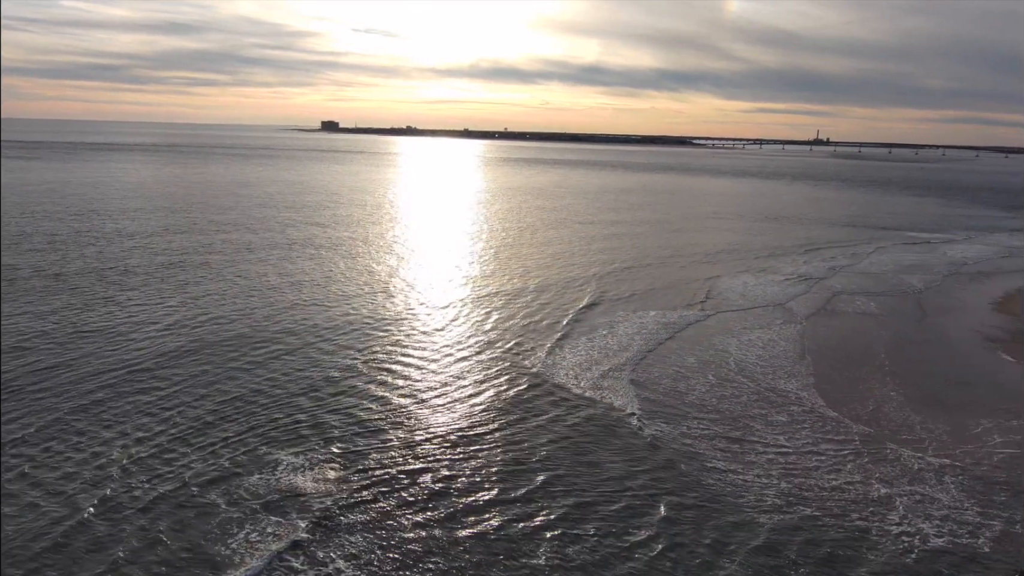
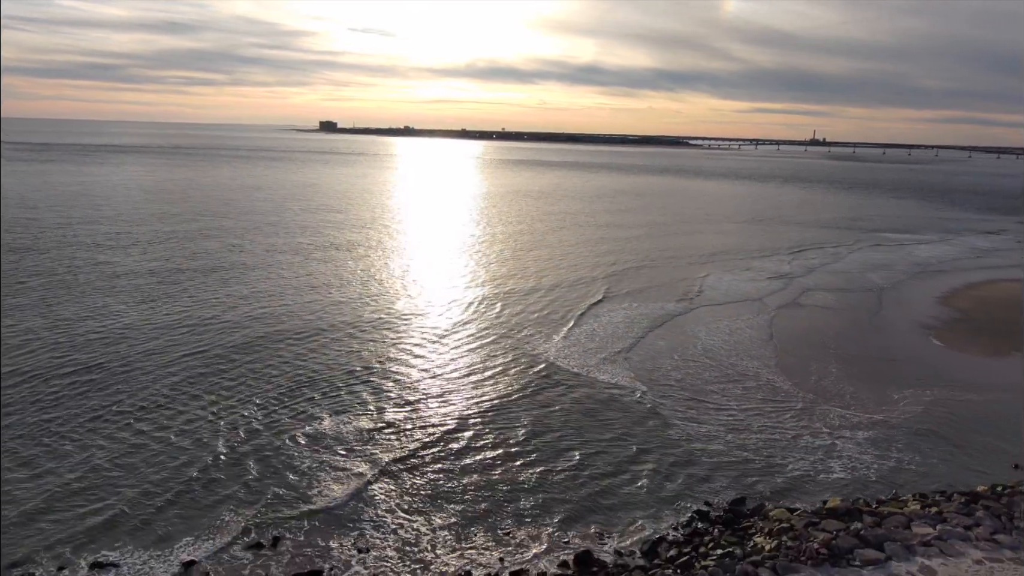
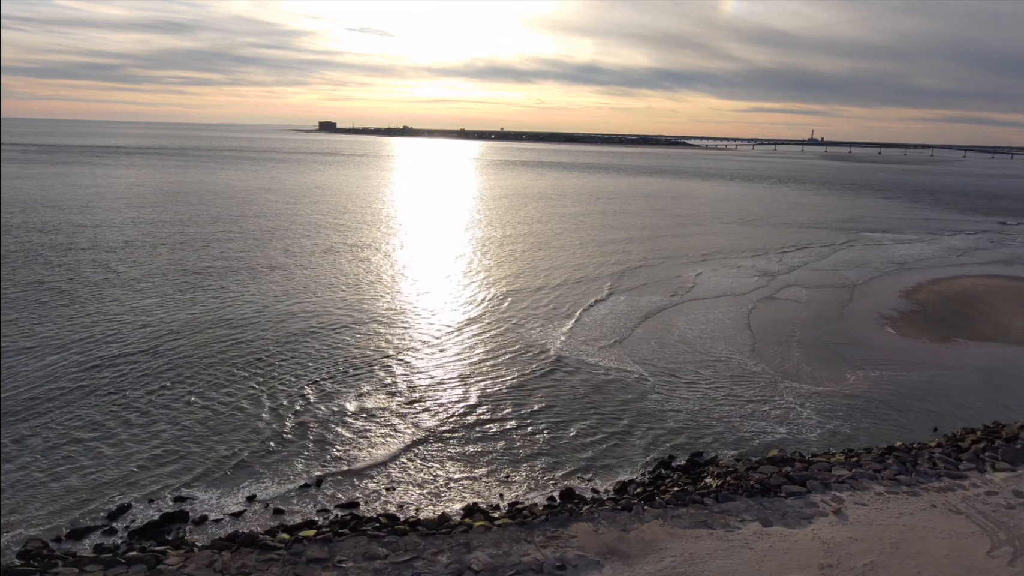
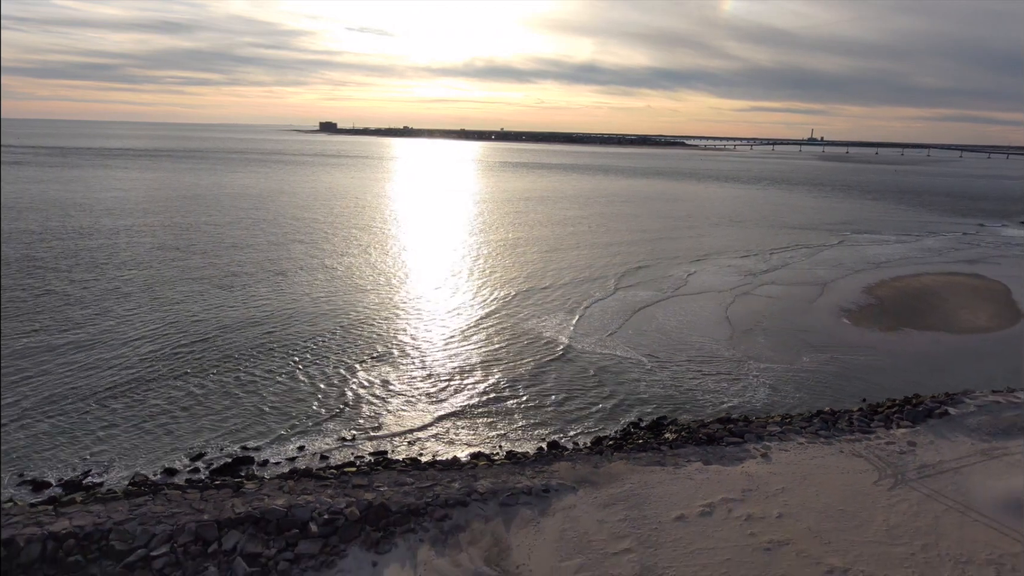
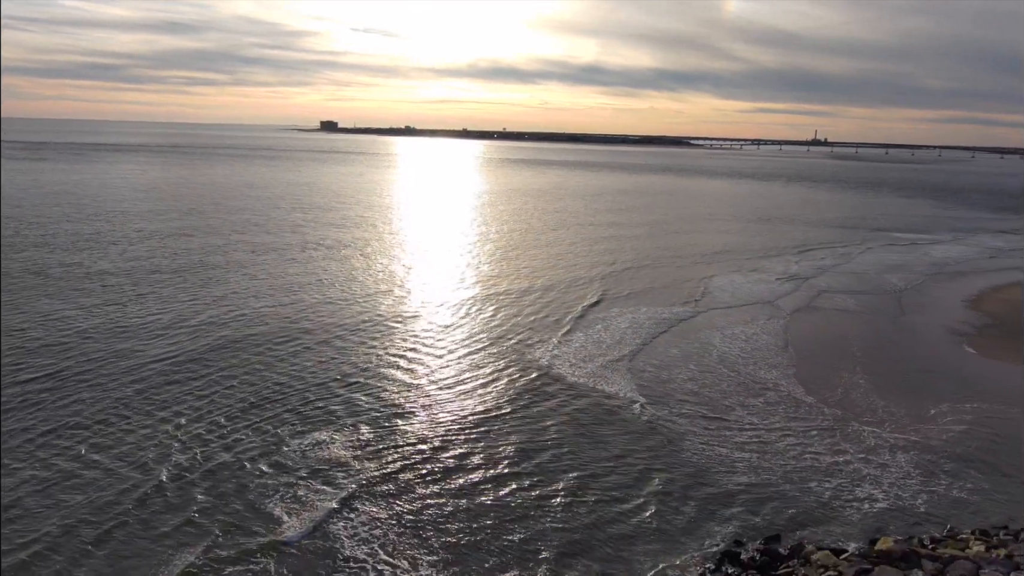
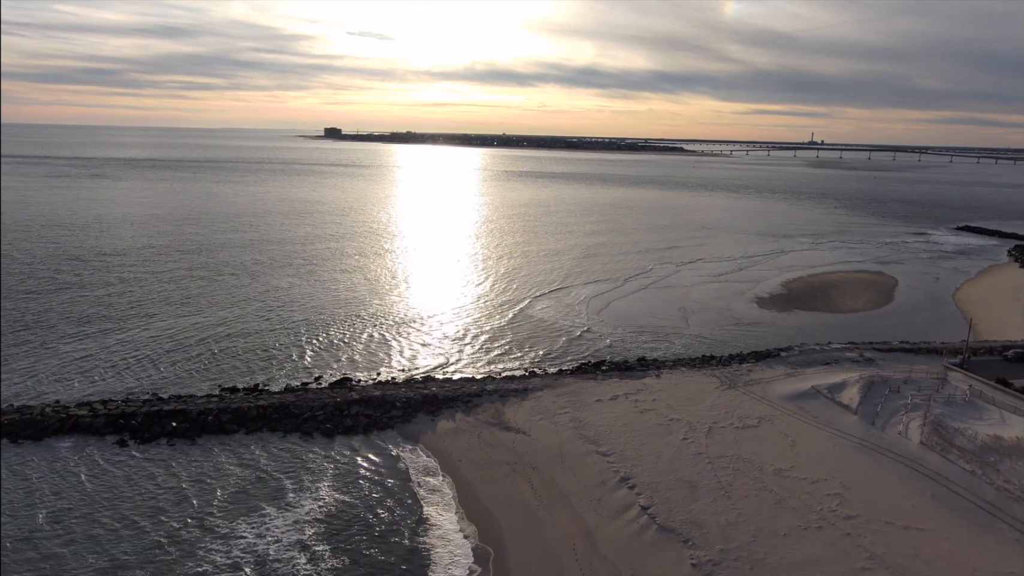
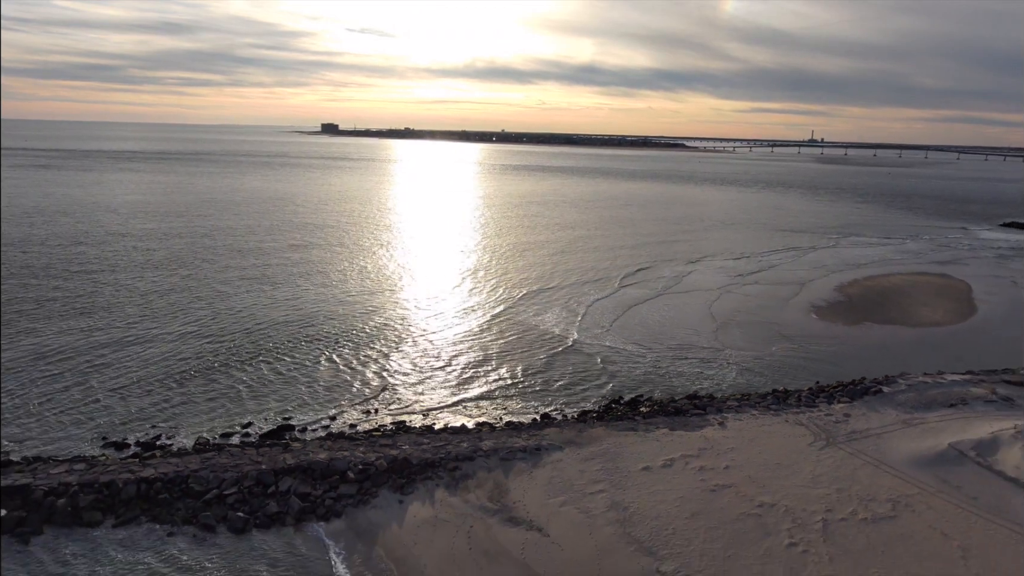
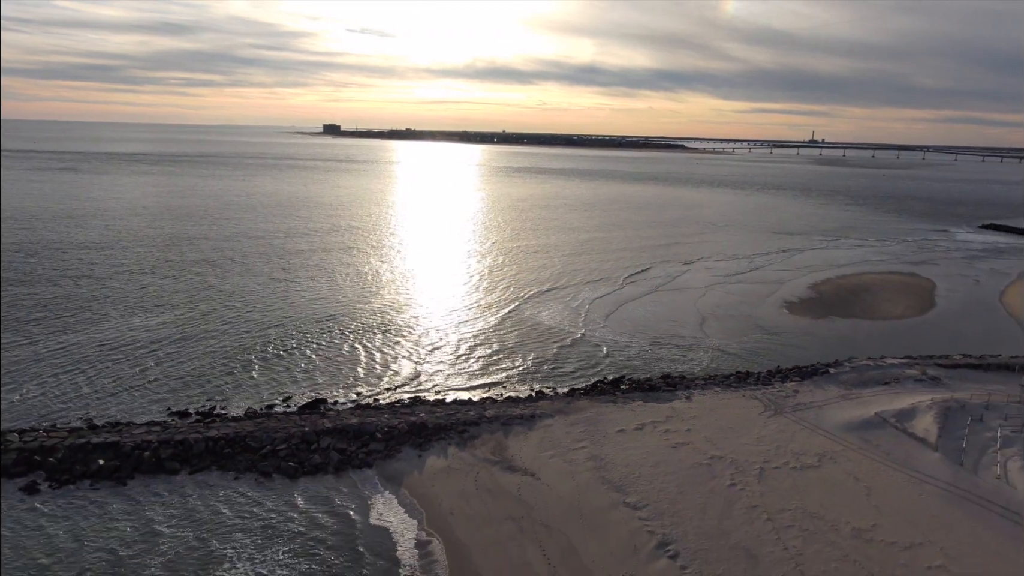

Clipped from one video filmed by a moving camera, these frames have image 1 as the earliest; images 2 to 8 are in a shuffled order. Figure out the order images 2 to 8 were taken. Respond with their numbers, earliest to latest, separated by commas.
5, 2, 3, 4, 7, 8, 6
